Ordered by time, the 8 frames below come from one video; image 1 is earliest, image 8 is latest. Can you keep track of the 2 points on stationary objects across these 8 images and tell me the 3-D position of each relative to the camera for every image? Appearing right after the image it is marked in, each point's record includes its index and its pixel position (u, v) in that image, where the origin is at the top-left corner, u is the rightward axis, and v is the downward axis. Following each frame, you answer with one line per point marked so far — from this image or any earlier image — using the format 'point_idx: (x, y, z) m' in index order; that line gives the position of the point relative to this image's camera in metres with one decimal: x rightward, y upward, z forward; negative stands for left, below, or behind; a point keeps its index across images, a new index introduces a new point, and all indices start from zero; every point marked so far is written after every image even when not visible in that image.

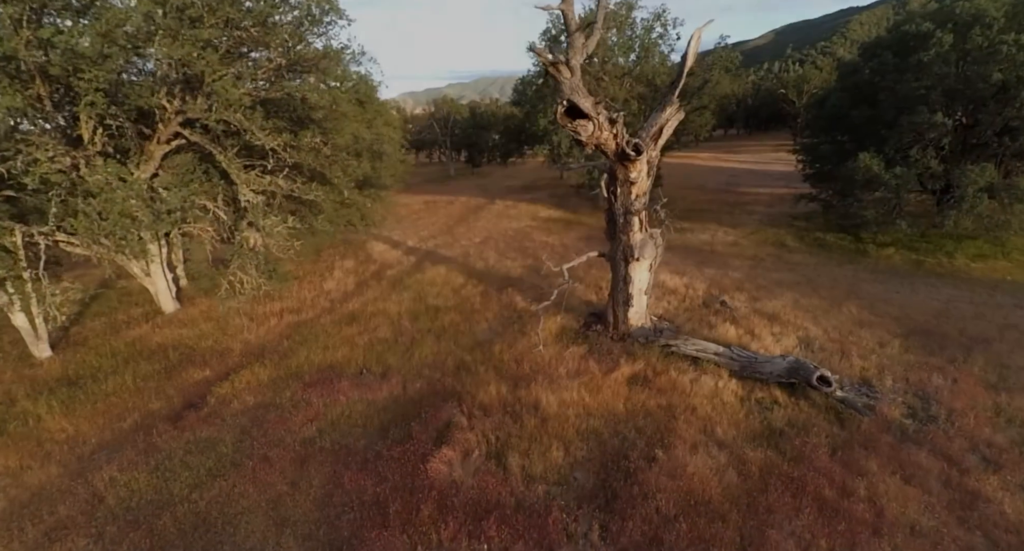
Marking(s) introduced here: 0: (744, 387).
0: (+4.6, -2.2, +10.1) m
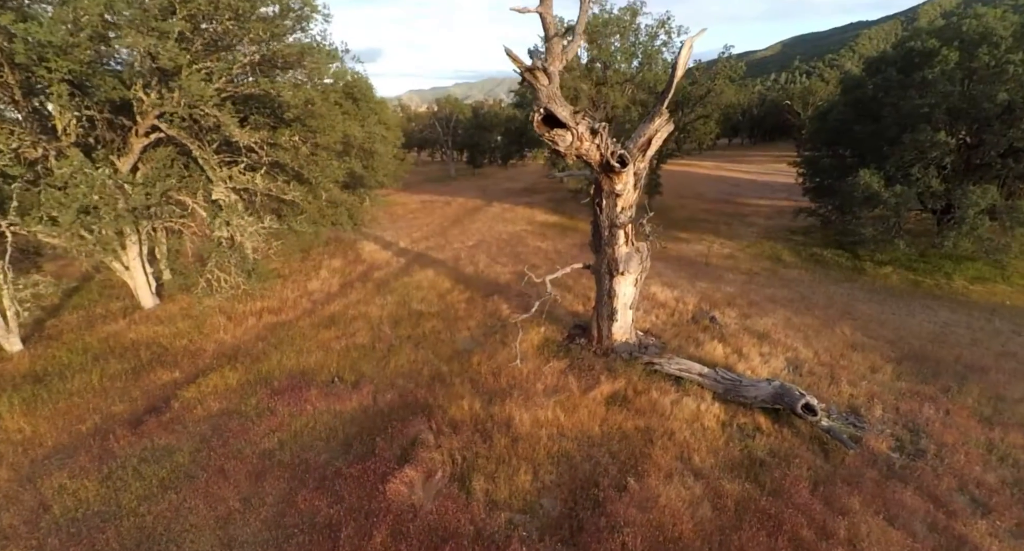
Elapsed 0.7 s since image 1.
0: (+4.0, -2.5, +9.6) m
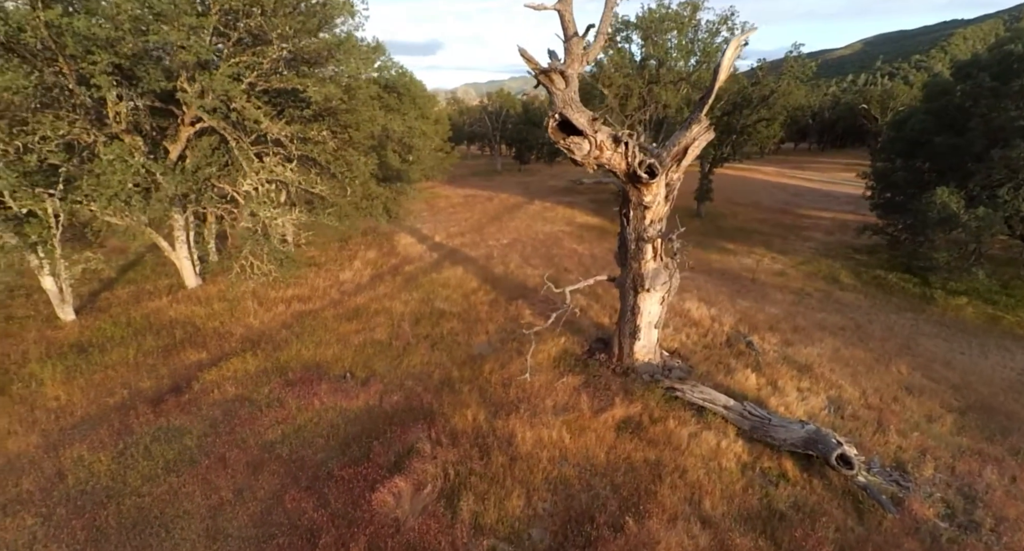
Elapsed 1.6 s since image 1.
0: (+4.1, -3.0, +8.7) m
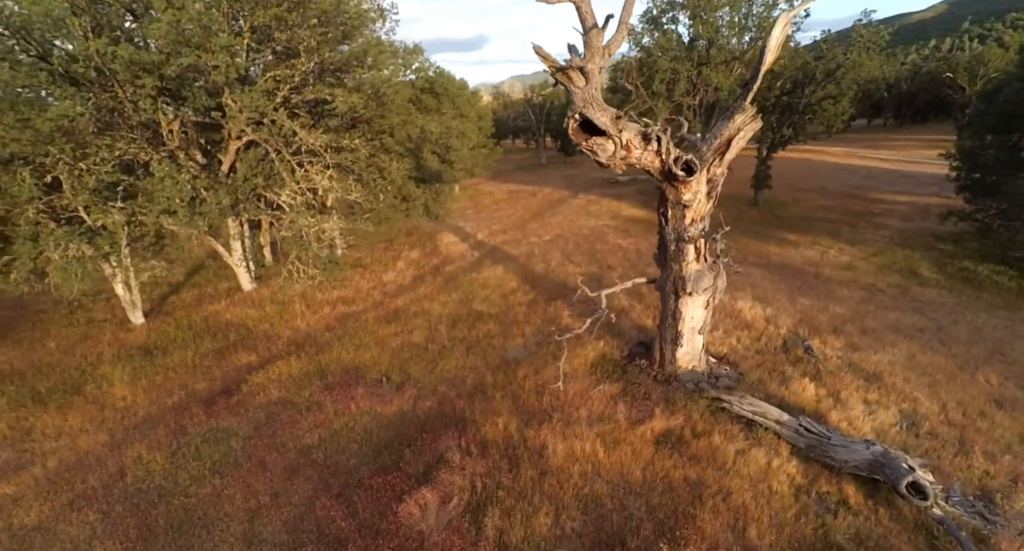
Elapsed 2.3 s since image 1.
0: (+4.5, -3.0, +8.0) m
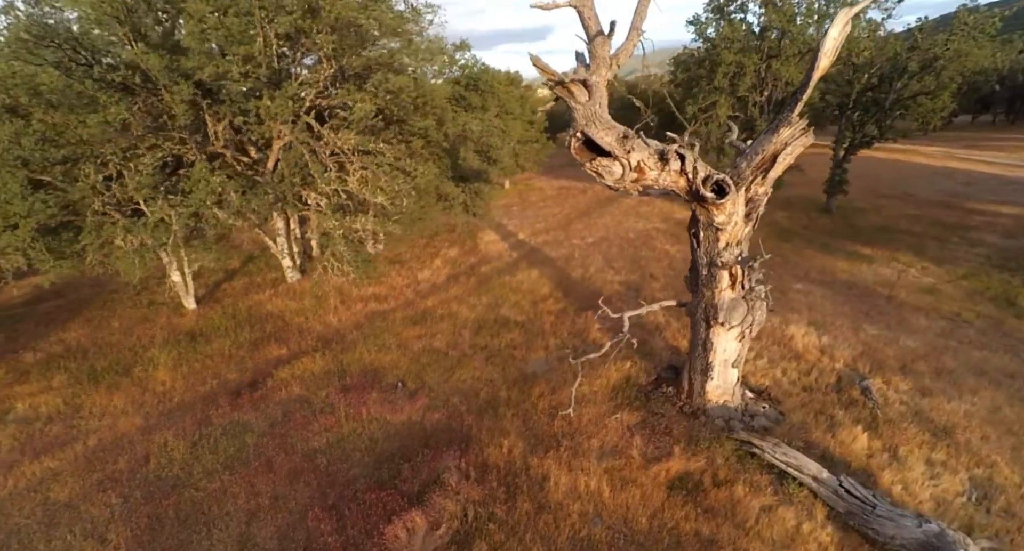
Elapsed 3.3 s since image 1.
0: (+4.3, -3.5, +6.8) m
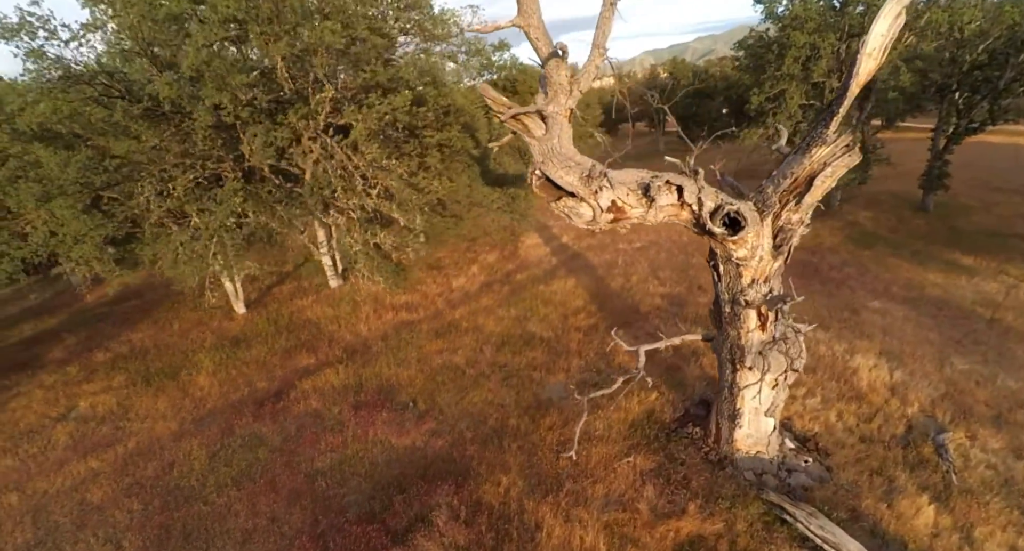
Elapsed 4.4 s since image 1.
0: (+3.9, -4.0, +5.5) m
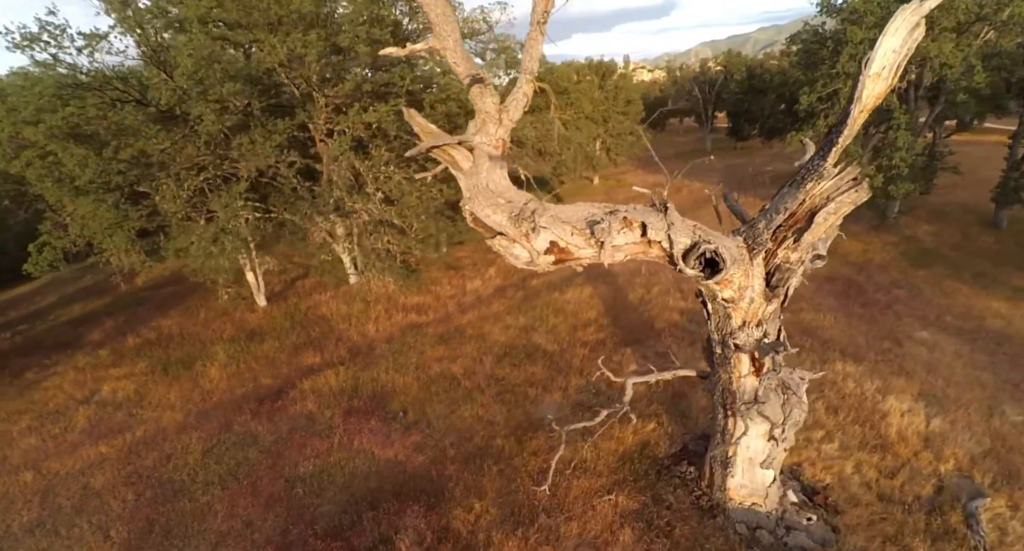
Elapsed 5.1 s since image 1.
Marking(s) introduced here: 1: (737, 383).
0: (+3.2, -4.4, +4.6) m
1: (+2.6, -1.1, +6.0) m
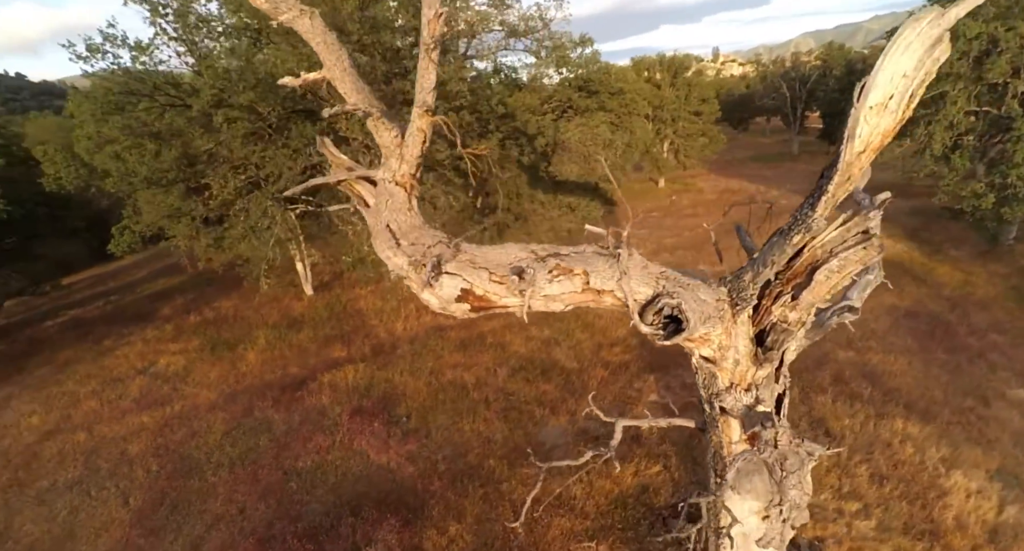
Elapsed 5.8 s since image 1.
0: (+2.2, -4.8, +3.6) m
1: (+2.1, -1.5, +5.1) m
